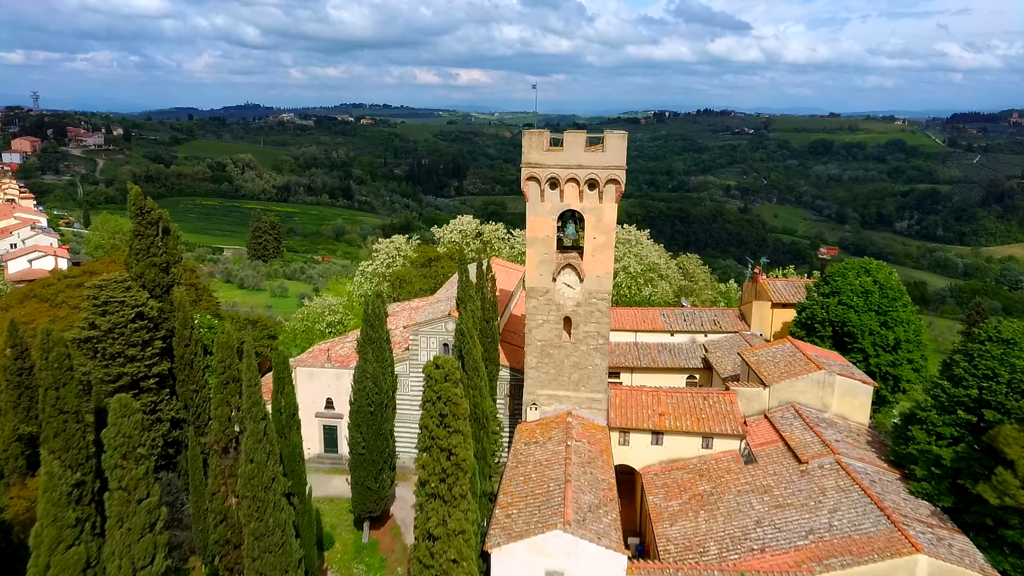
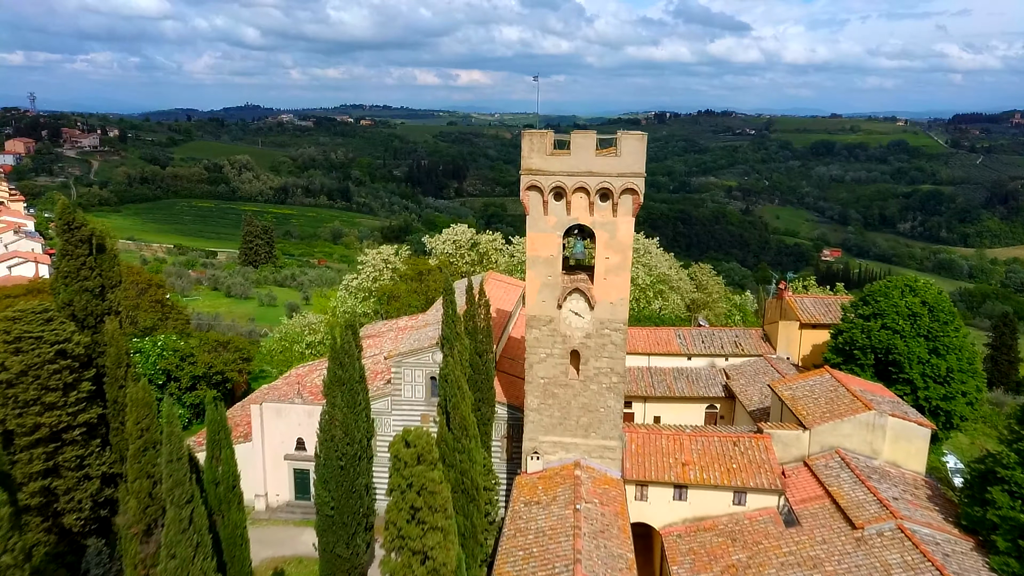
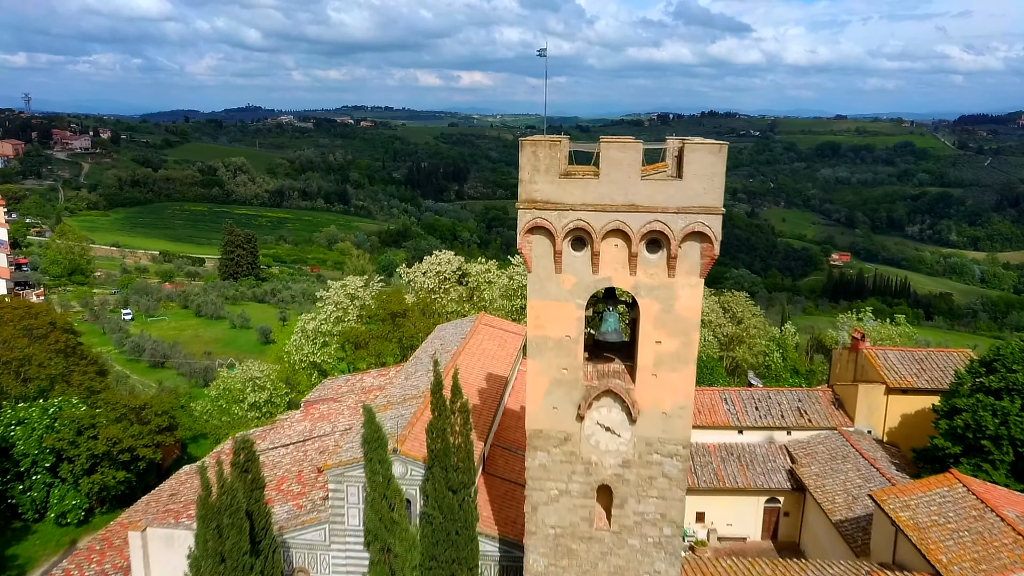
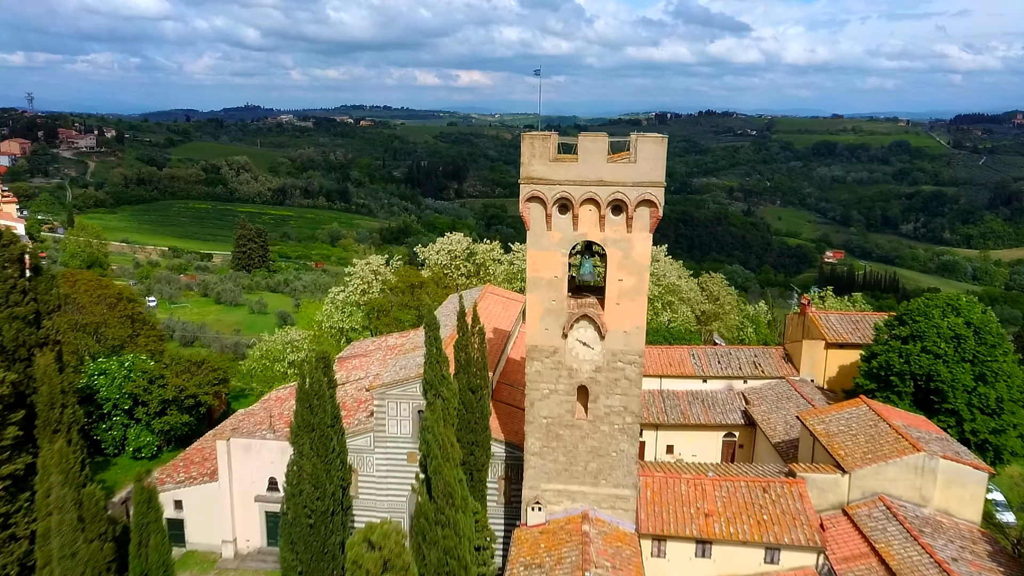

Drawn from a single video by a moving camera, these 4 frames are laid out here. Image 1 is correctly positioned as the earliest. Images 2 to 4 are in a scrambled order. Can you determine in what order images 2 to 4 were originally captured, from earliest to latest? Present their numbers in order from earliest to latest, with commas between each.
2, 4, 3
